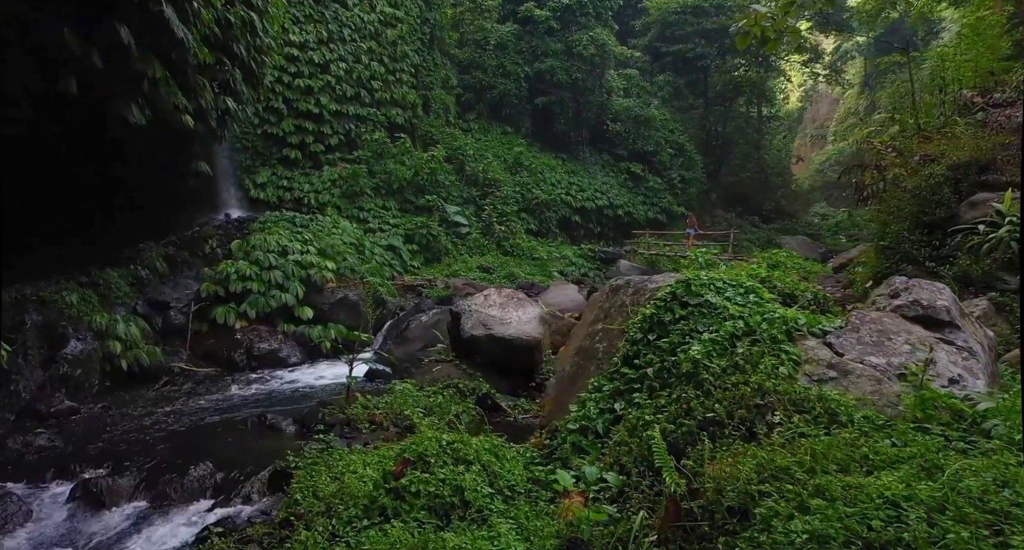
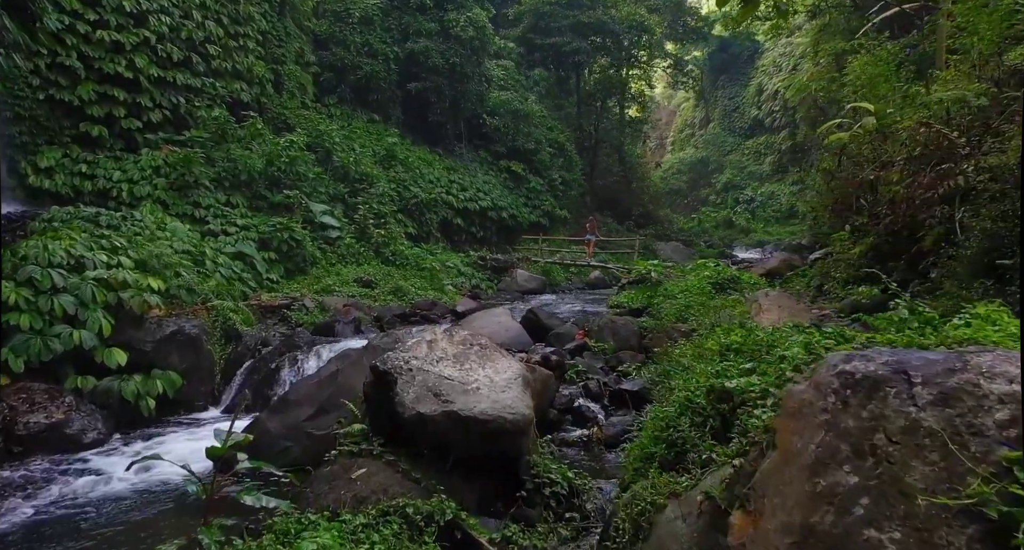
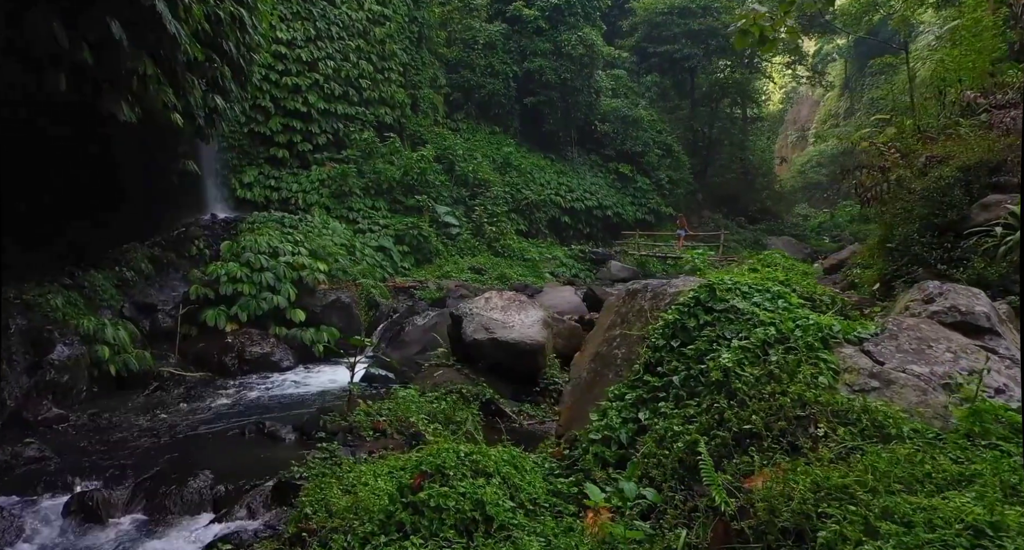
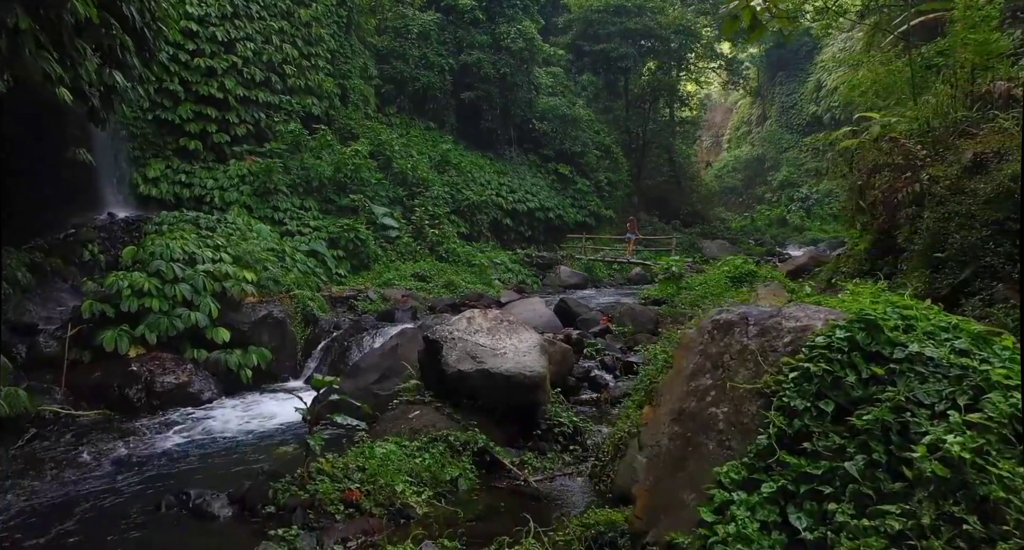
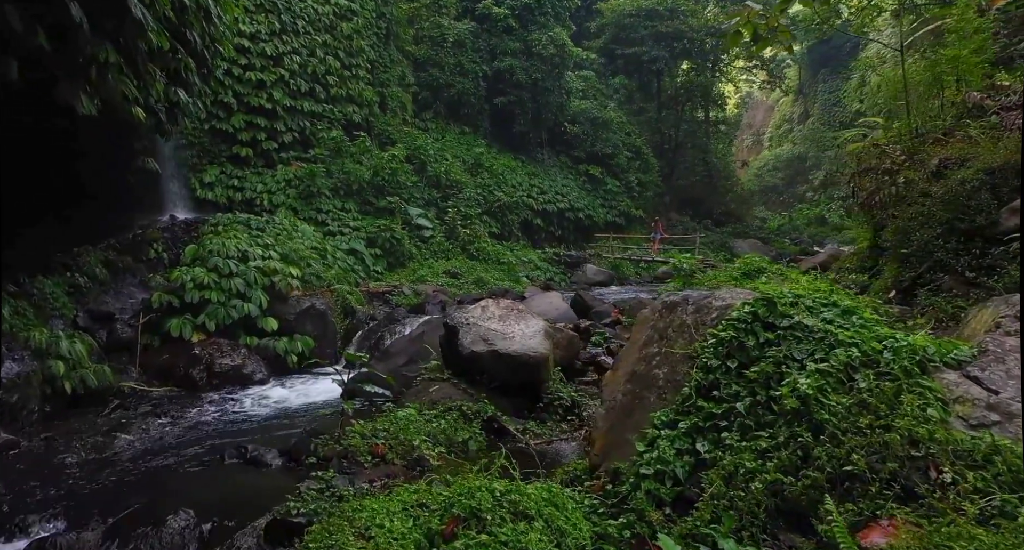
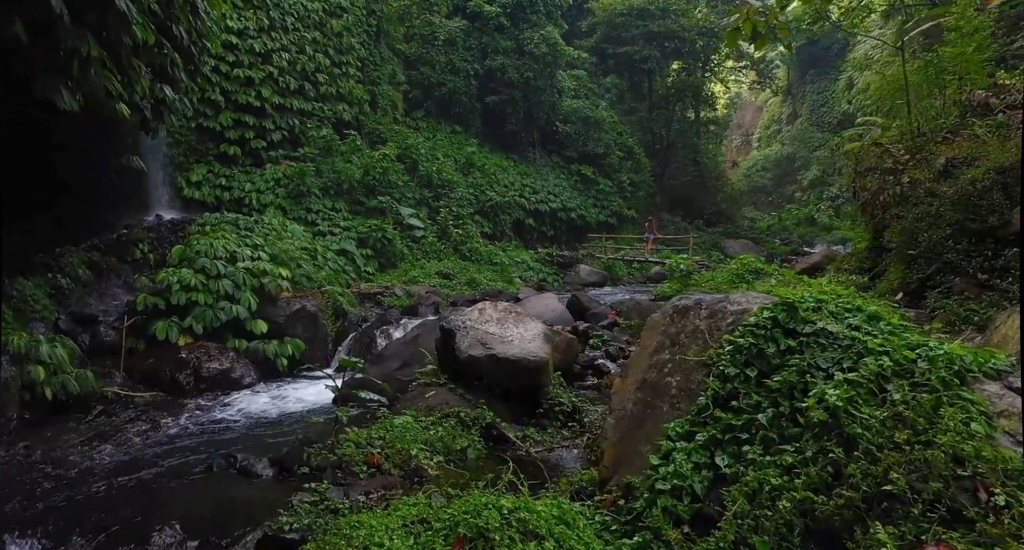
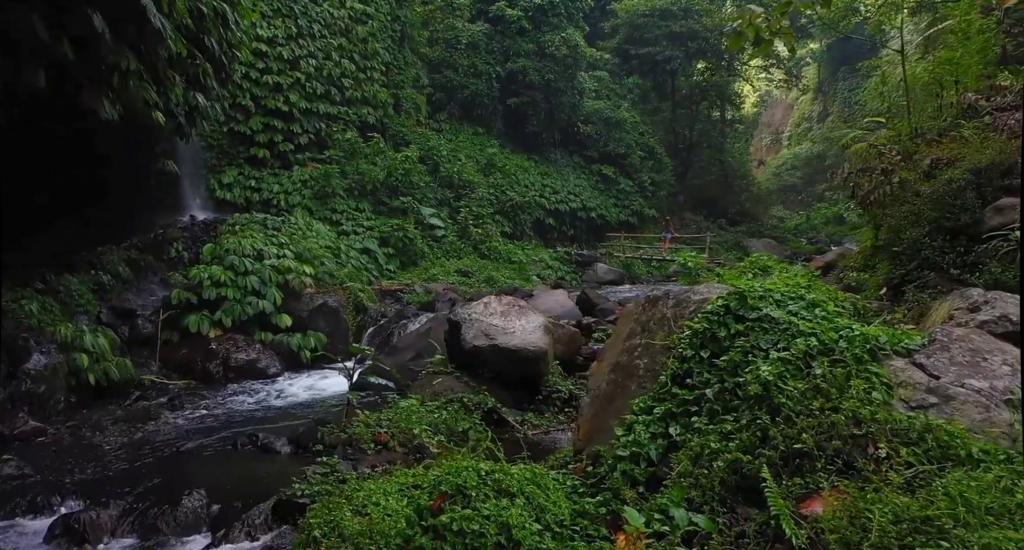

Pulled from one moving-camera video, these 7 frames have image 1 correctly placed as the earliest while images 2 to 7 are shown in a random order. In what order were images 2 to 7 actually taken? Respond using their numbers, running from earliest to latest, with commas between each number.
3, 7, 5, 6, 4, 2
